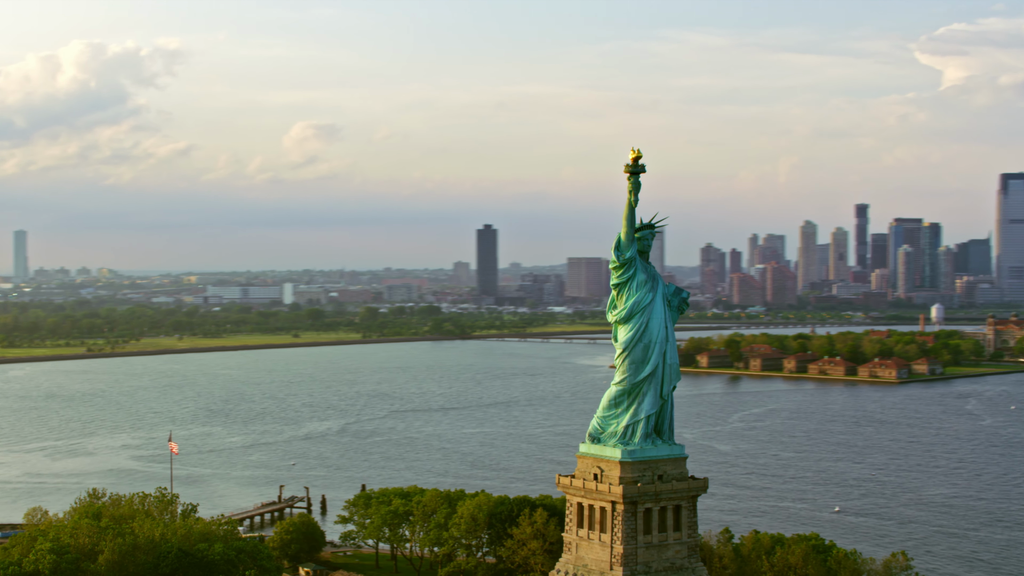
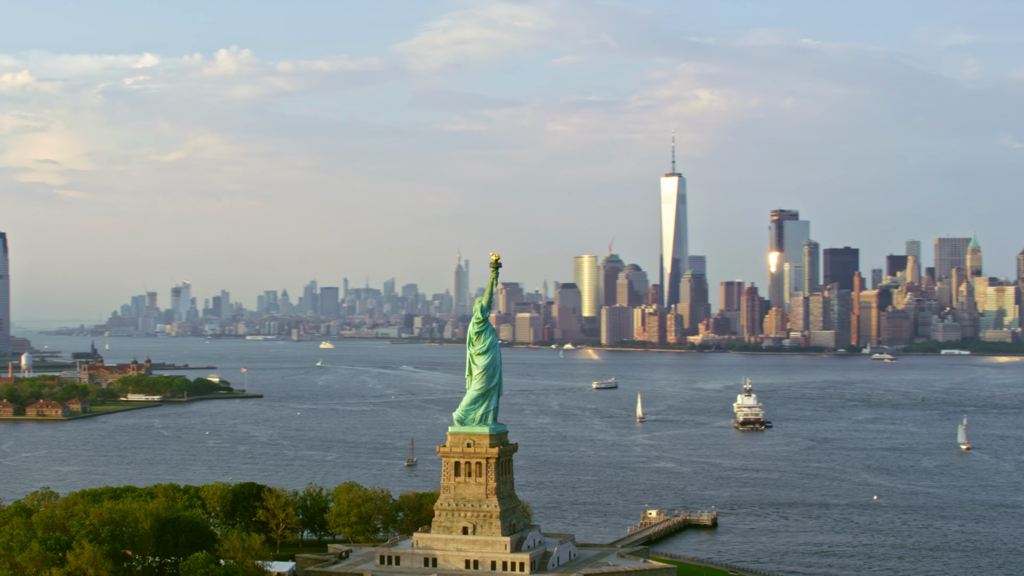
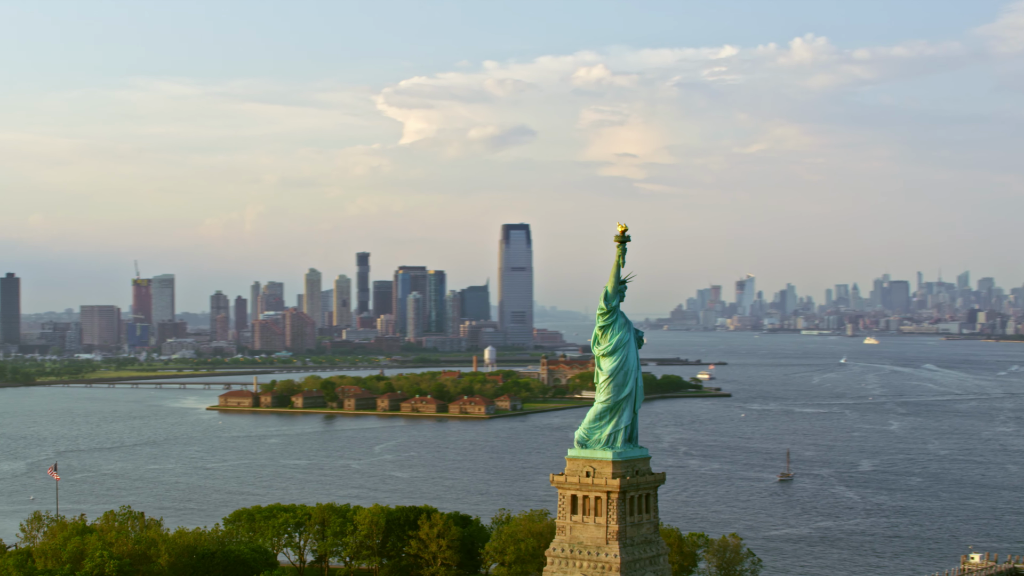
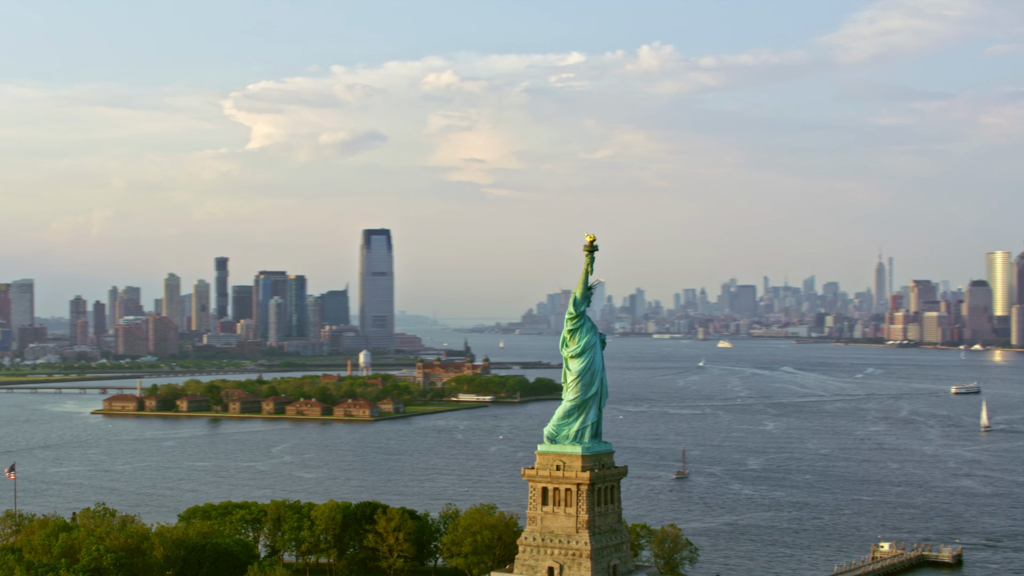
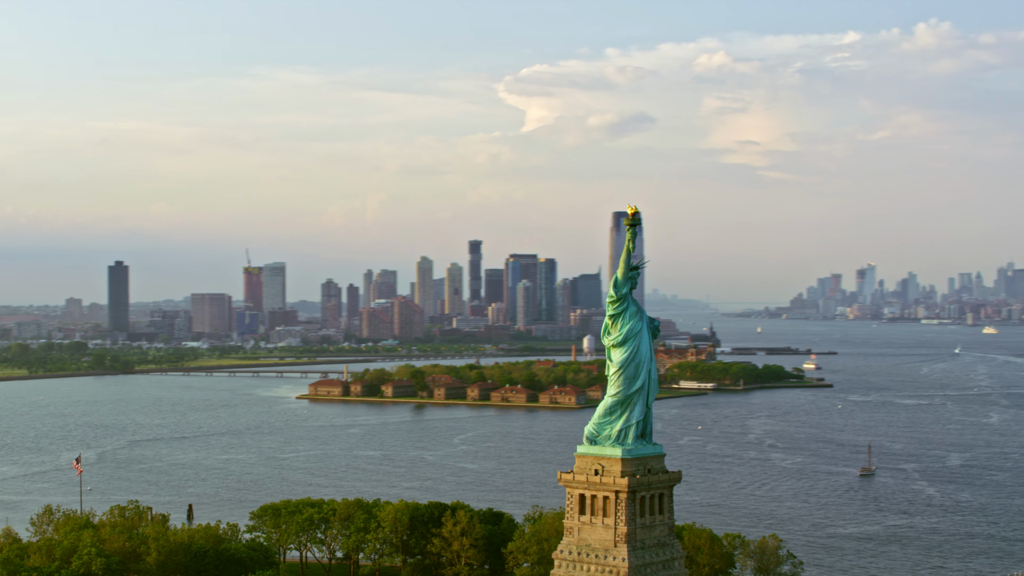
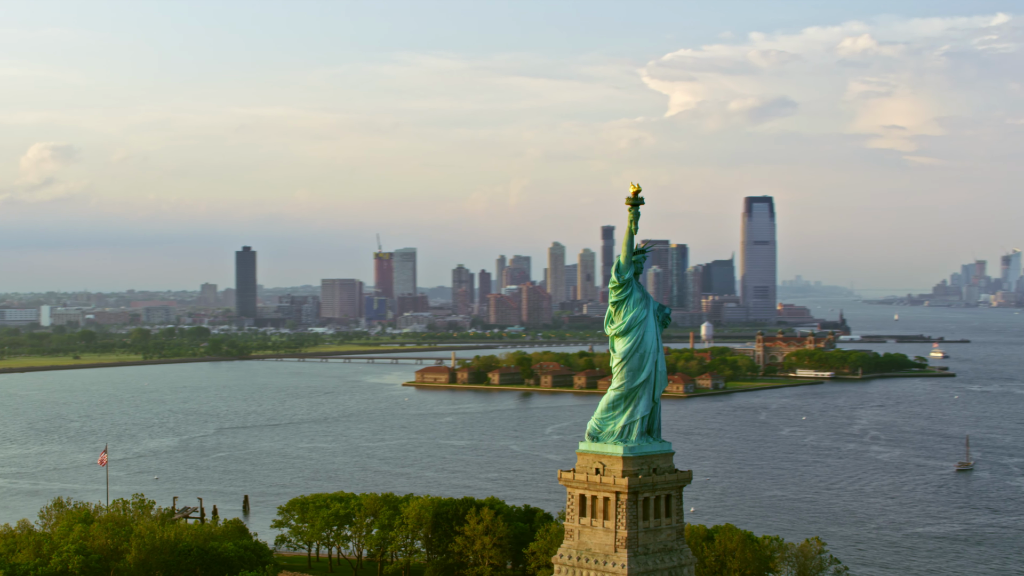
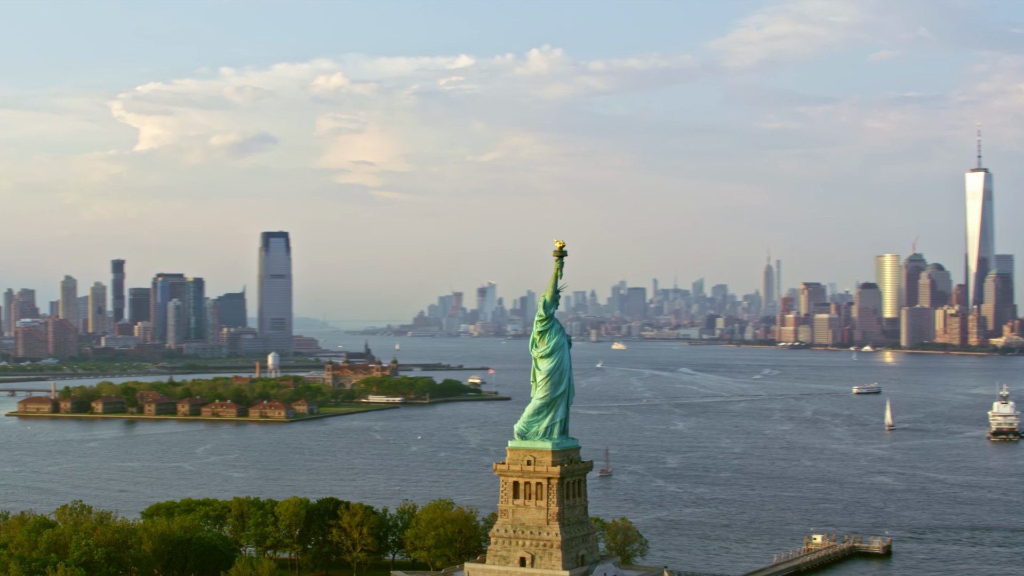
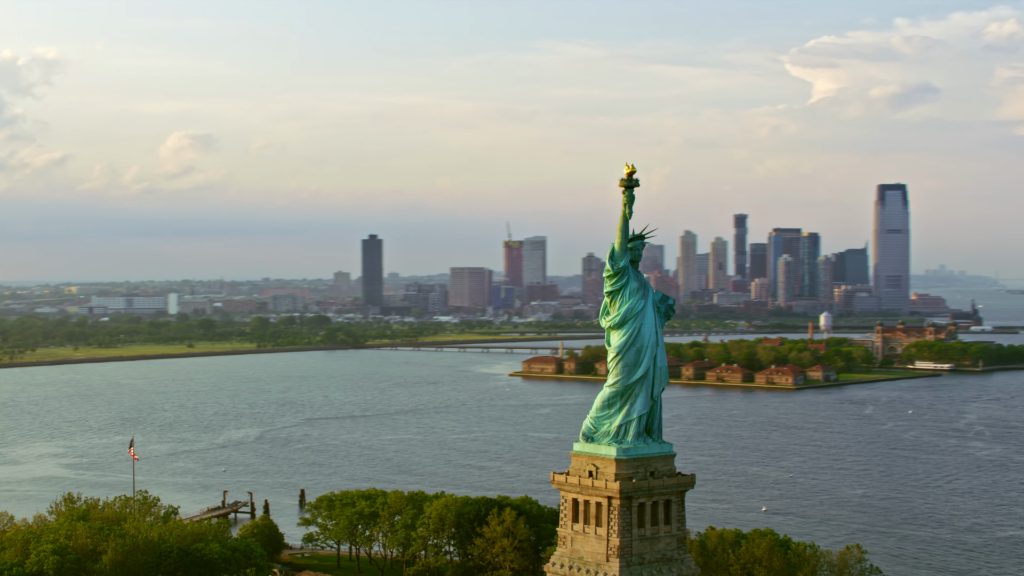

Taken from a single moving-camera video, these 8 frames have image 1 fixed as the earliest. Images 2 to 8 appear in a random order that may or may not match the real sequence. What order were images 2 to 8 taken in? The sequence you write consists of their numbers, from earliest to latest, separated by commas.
8, 6, 5, 3, 4, 7, 2
